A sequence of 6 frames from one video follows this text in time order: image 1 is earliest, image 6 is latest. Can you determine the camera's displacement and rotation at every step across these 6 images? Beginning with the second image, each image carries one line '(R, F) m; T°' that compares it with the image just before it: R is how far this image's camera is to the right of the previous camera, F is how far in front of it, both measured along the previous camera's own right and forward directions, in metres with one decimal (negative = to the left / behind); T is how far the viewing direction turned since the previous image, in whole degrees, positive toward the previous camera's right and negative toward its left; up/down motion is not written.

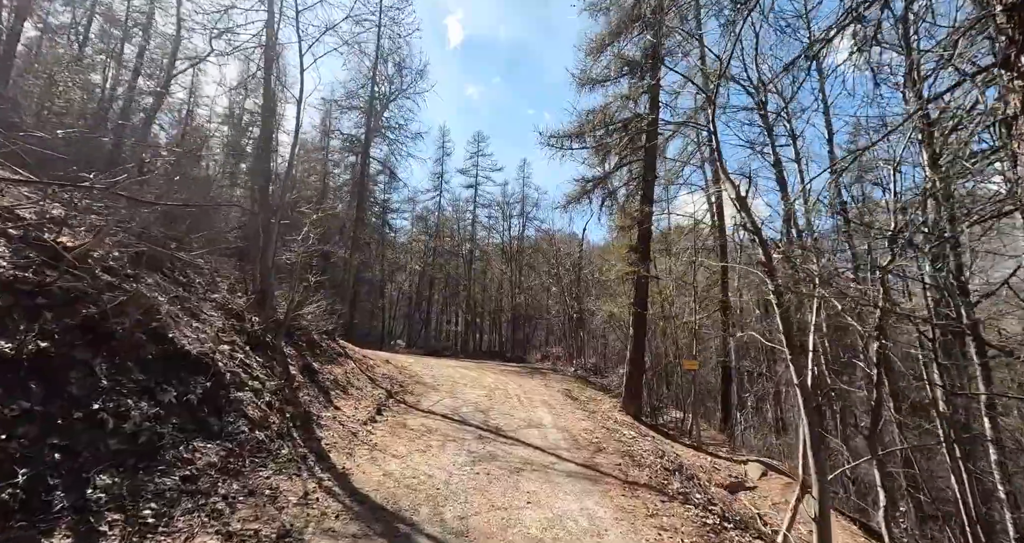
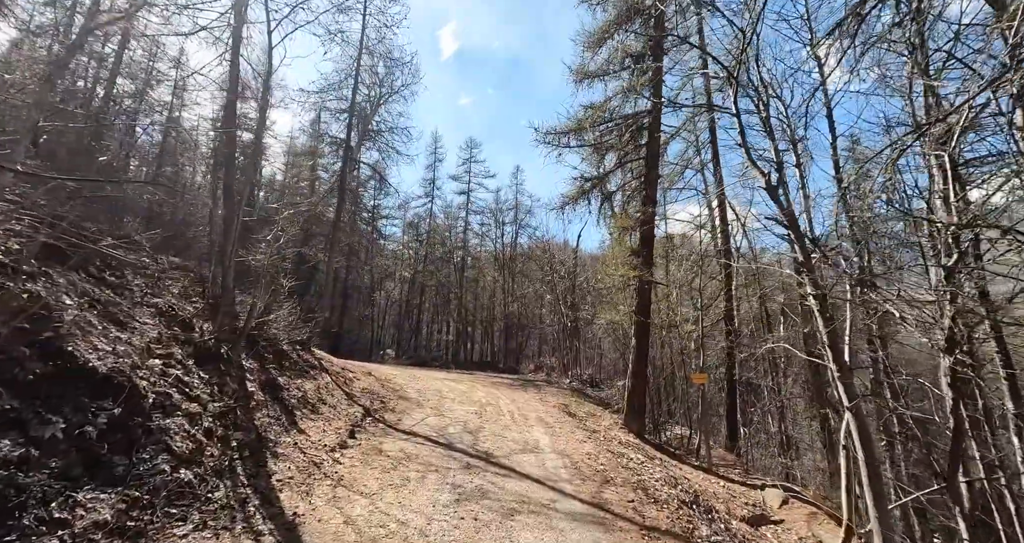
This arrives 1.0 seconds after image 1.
(0.0, +0.9) m; +1°
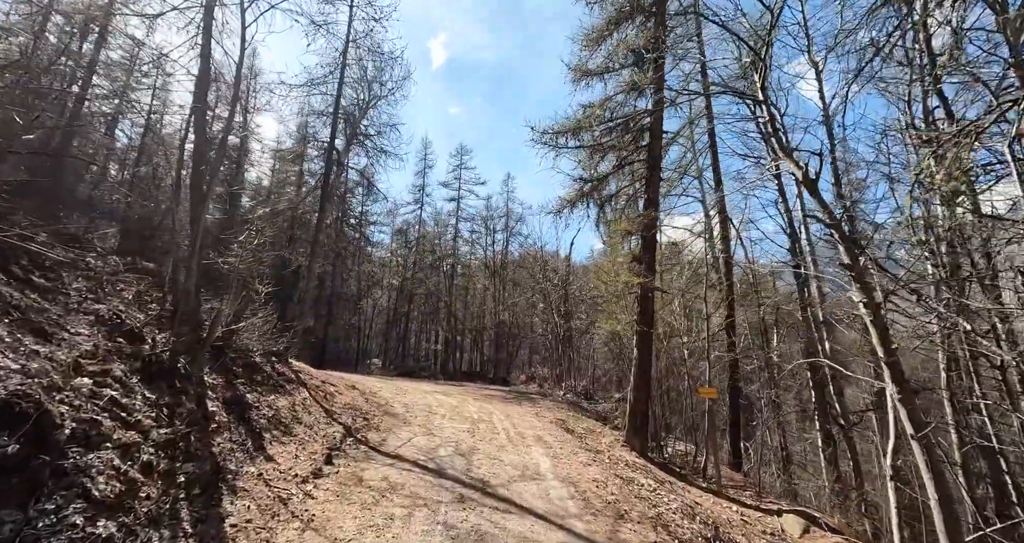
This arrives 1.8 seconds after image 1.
(-0.1, +0.7) m; +1°
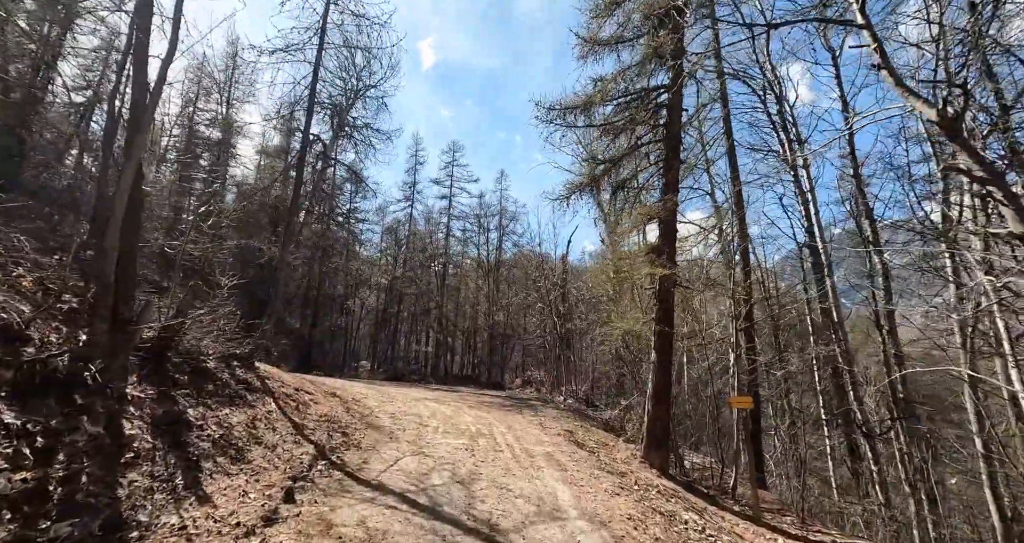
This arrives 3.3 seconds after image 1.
(-0.2, +1.2) m; +1°
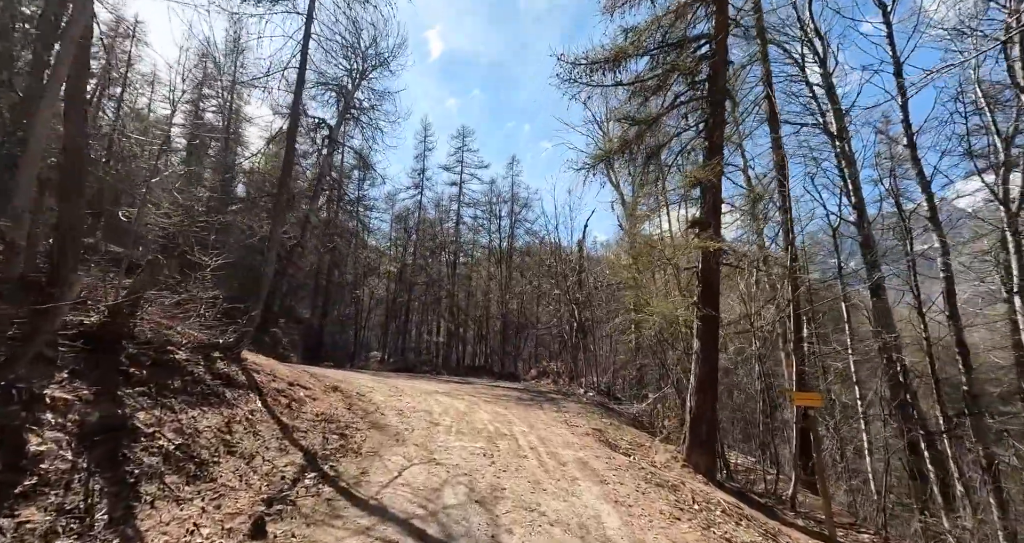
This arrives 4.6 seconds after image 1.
(-0.2, +1.1) m; -1°
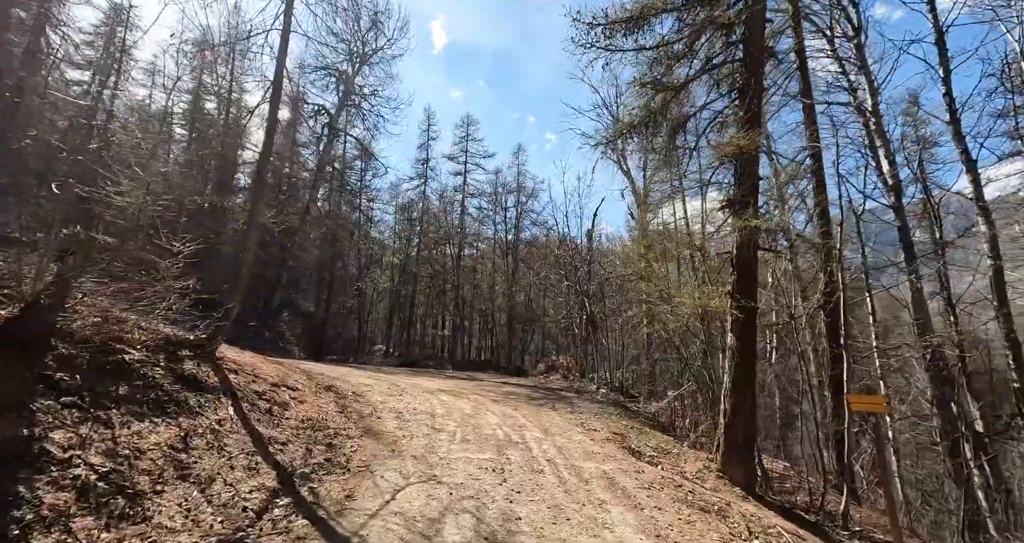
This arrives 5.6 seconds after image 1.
(-0.1, +0.9) m; -1°
